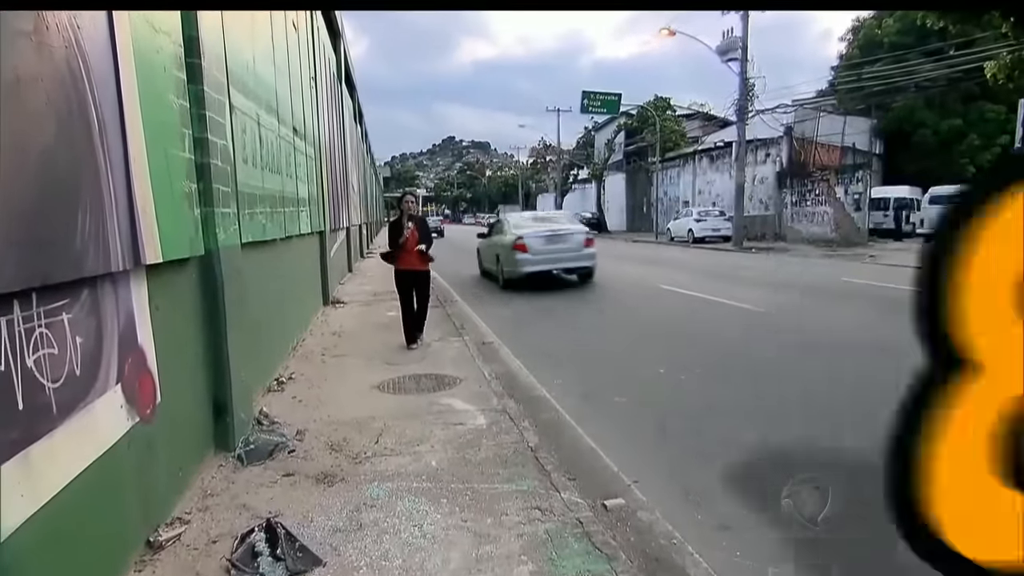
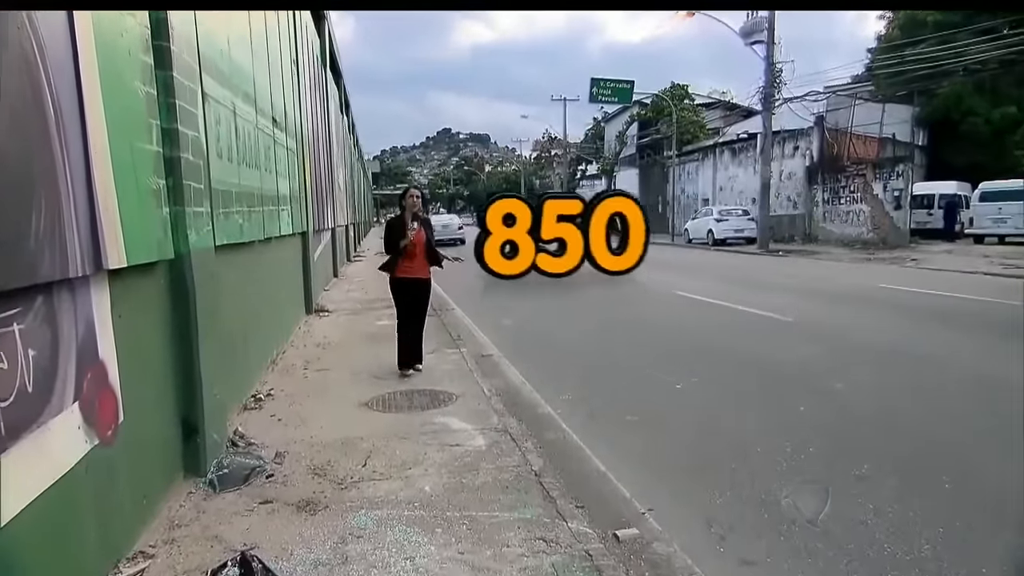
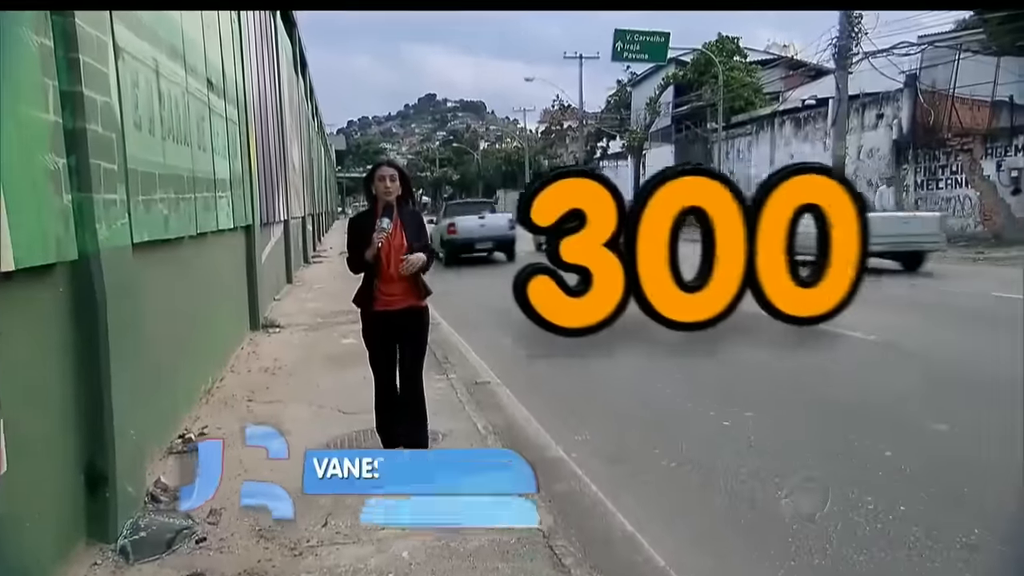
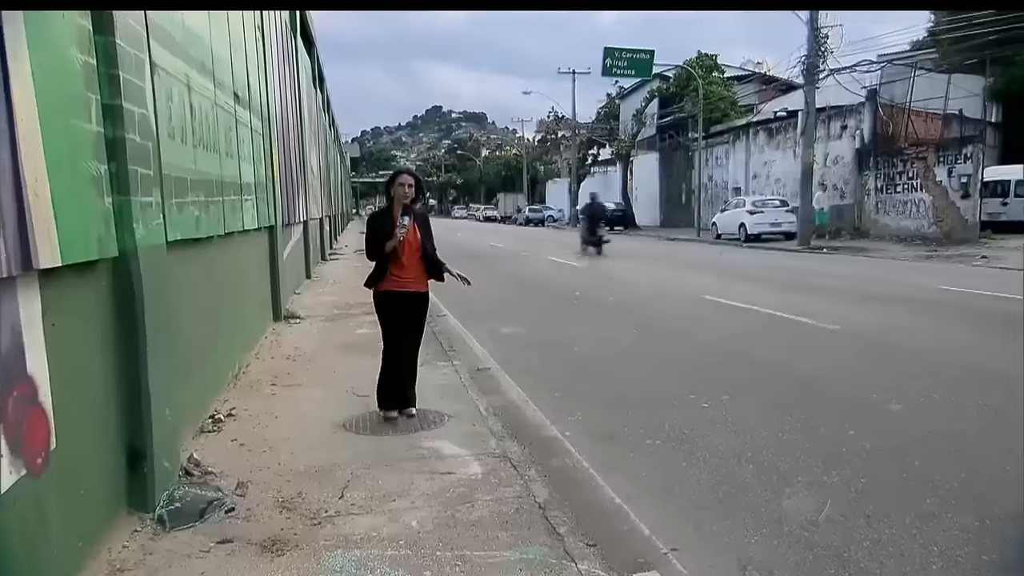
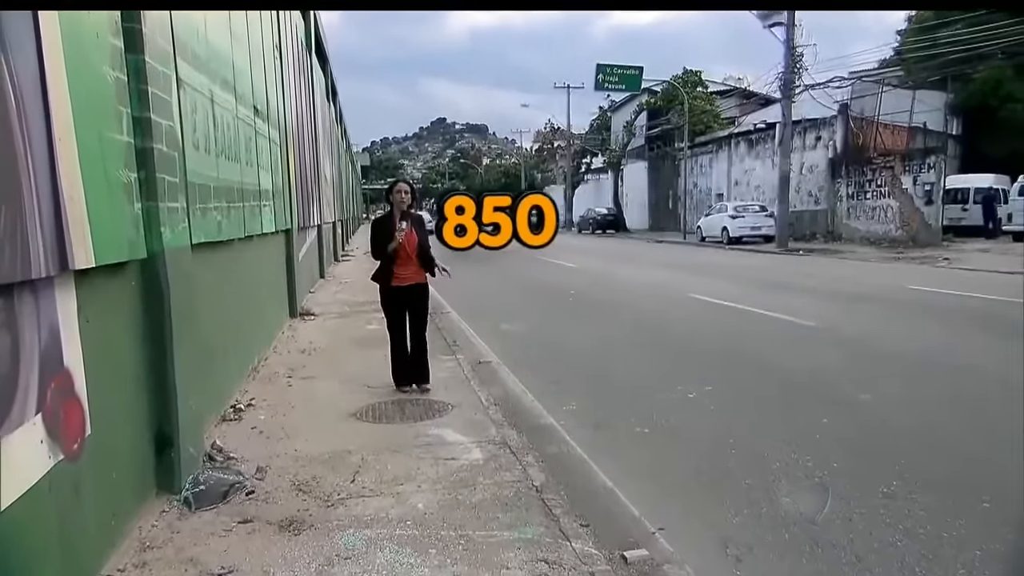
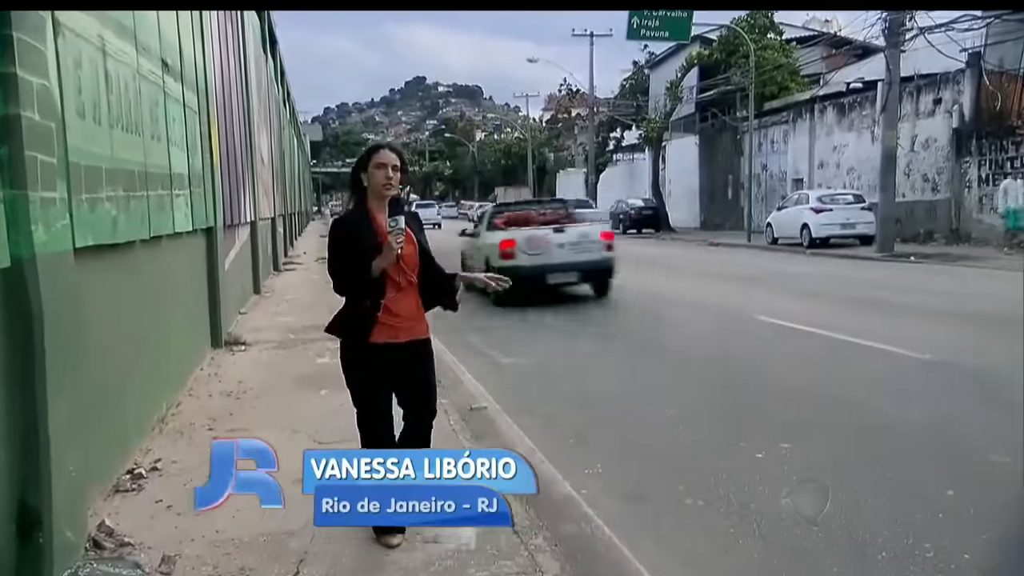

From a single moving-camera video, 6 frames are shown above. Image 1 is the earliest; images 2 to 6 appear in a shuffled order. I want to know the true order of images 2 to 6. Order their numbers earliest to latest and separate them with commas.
2, 5, 4, 3, 6
